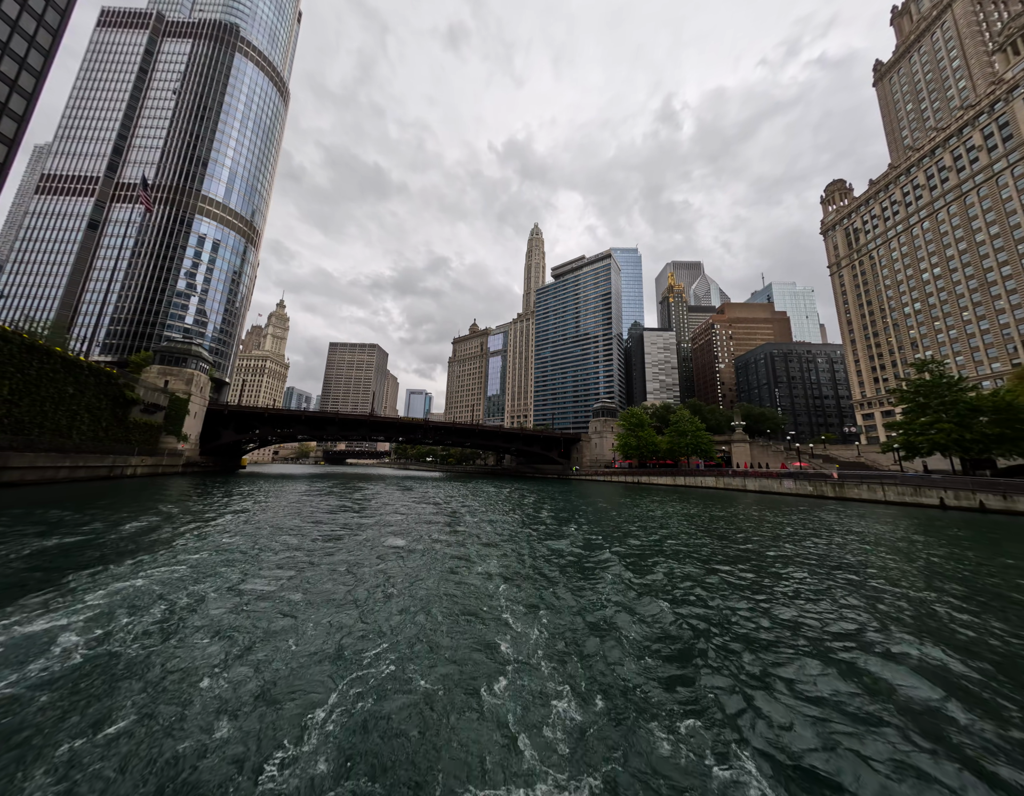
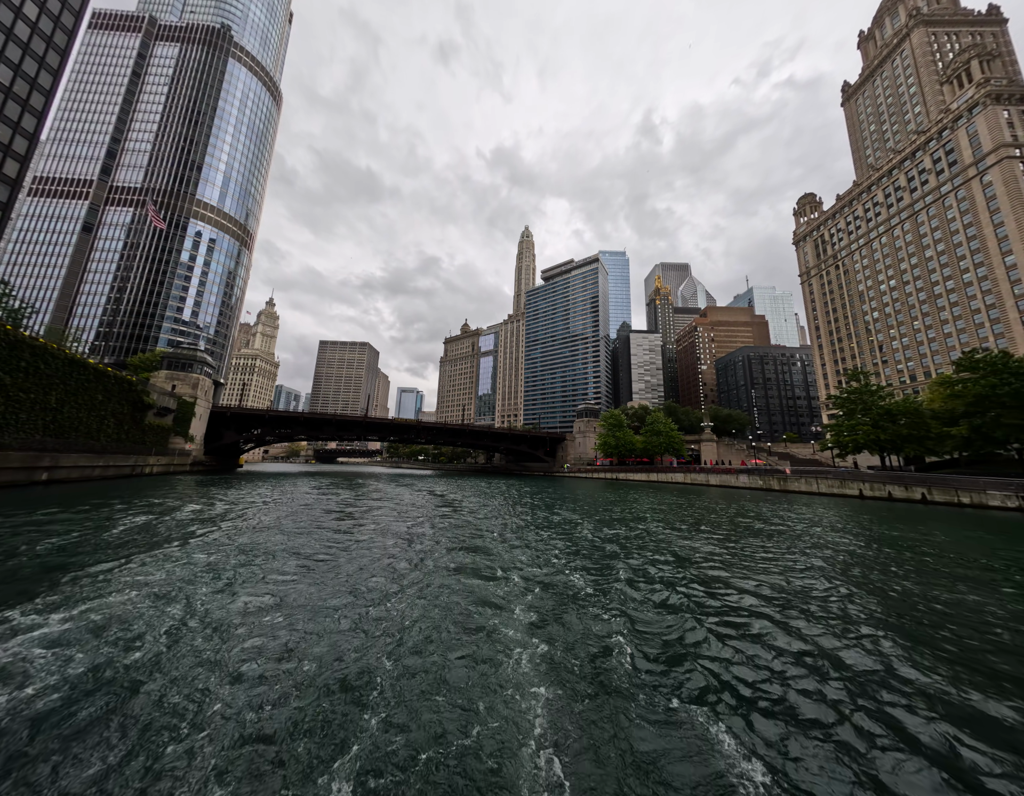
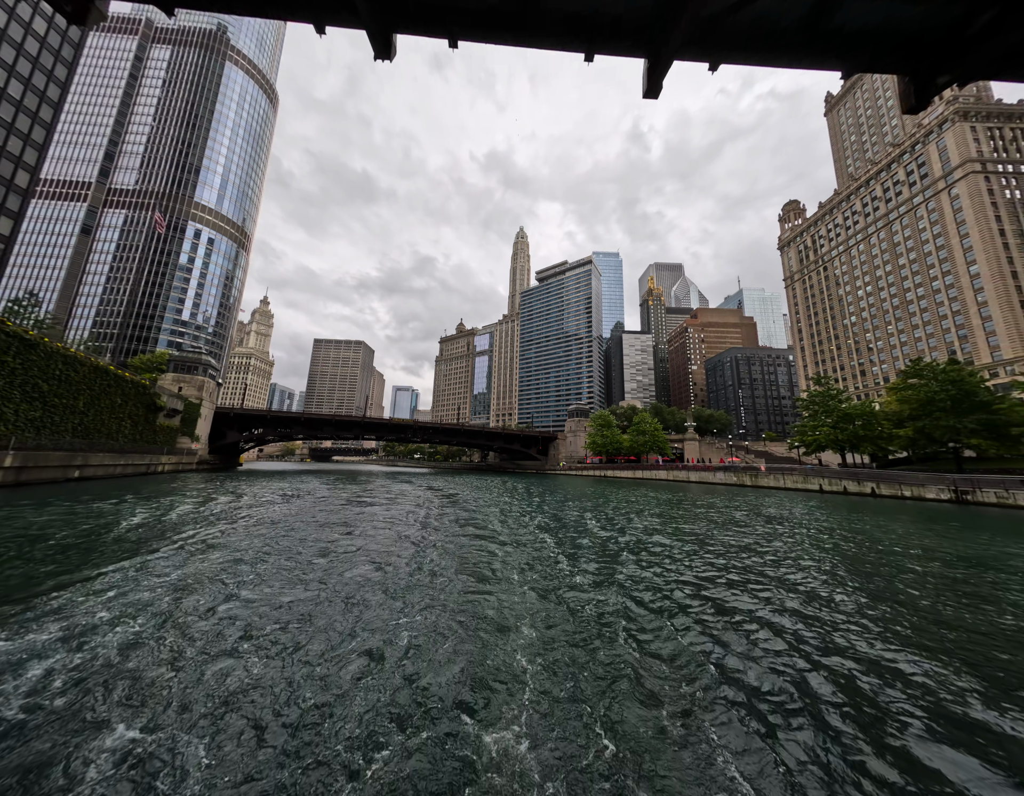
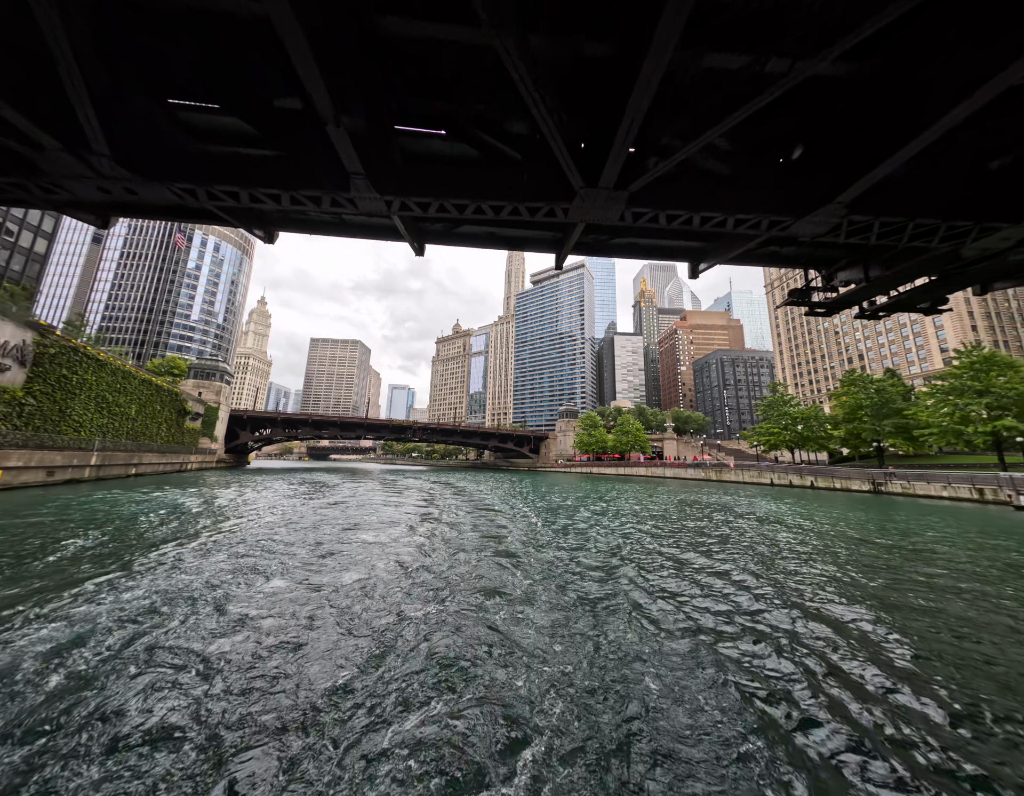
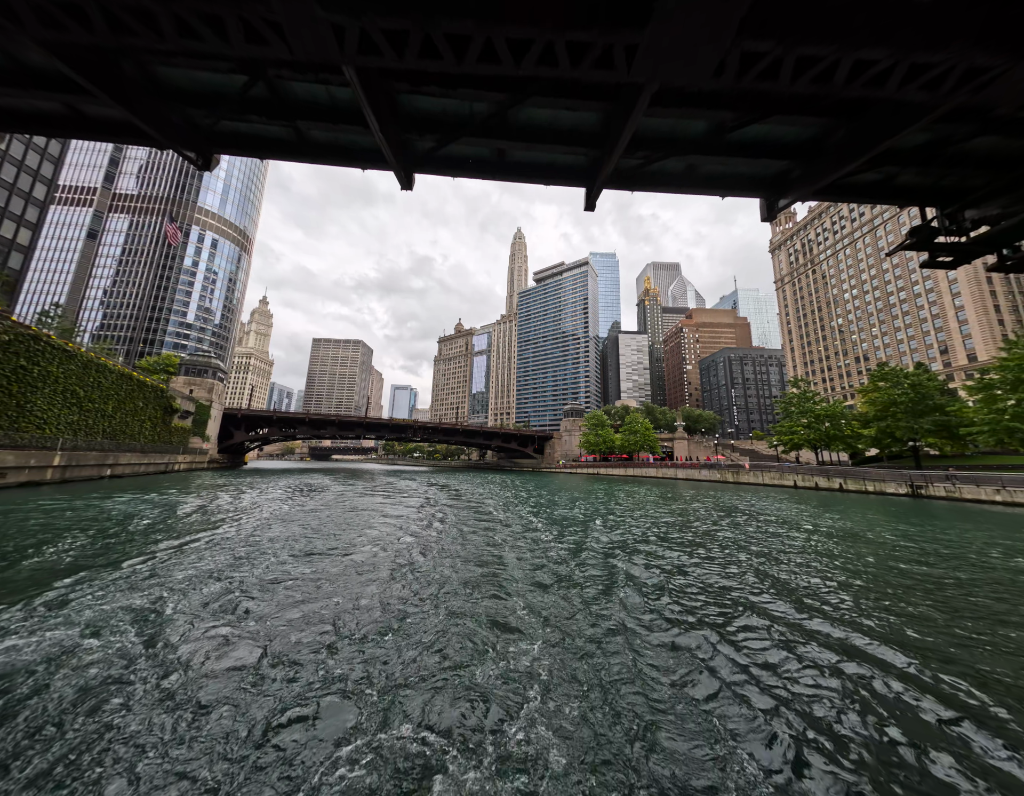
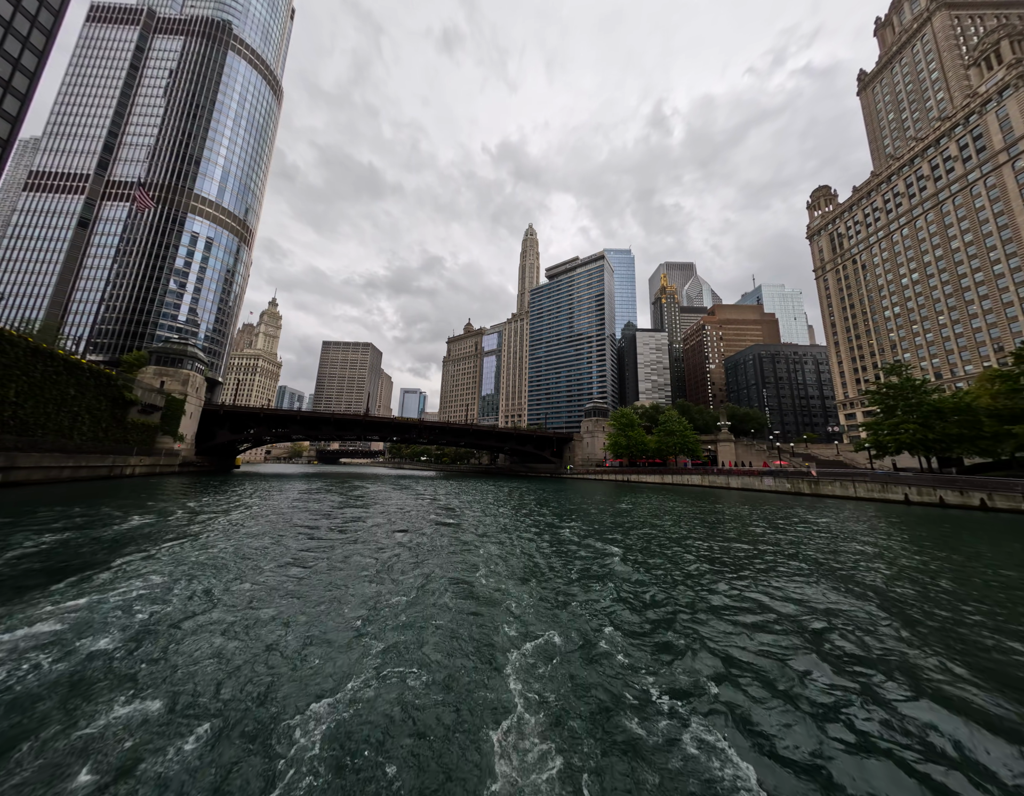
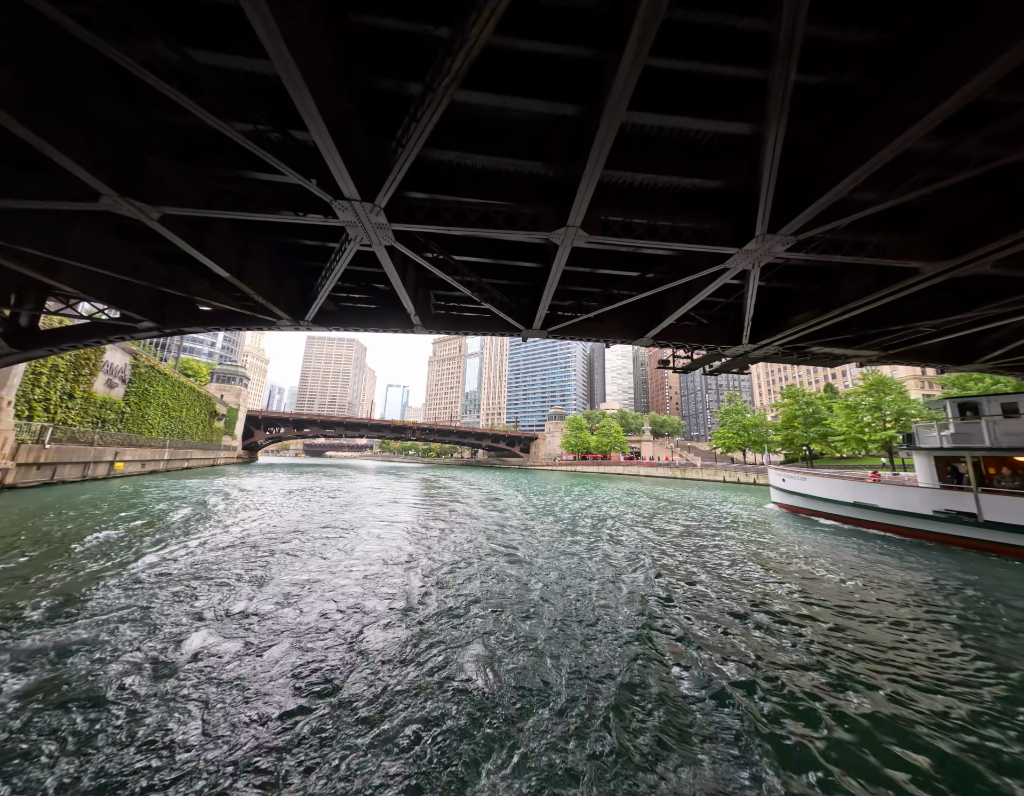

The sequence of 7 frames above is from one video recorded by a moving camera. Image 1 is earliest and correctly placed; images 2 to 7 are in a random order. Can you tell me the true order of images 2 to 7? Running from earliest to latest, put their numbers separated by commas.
6, 2, 3, 5, 4, 7
